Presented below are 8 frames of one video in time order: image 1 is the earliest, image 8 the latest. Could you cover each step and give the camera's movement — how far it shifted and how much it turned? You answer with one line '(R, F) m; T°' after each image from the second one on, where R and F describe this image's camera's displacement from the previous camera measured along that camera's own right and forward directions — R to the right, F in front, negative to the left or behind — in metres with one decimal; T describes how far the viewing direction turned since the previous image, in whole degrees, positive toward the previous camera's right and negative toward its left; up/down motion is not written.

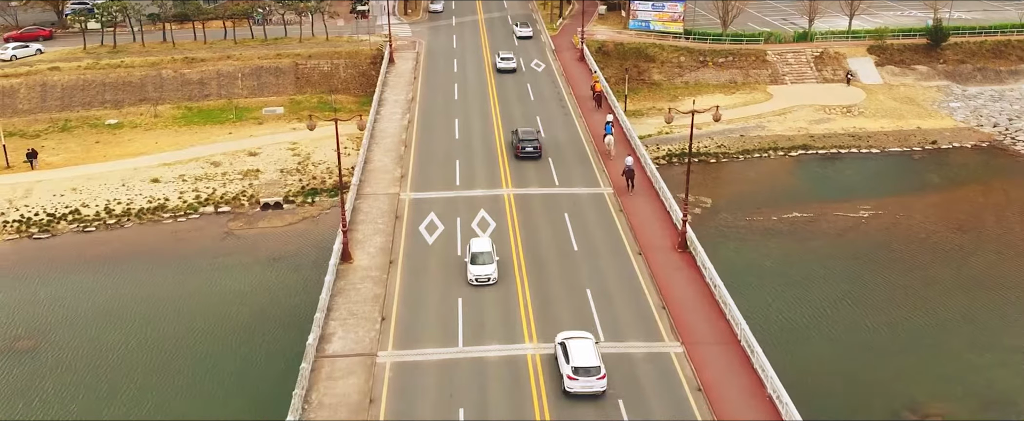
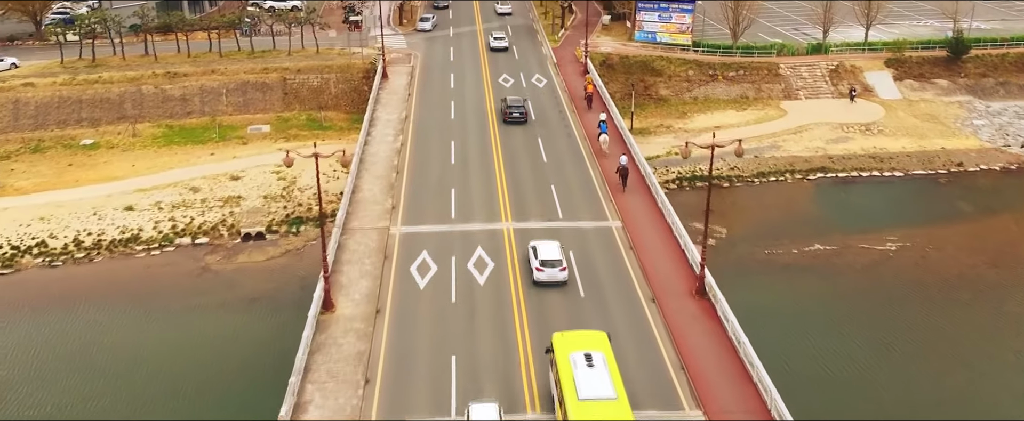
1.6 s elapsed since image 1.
(0.0, +3.3) m; 0°
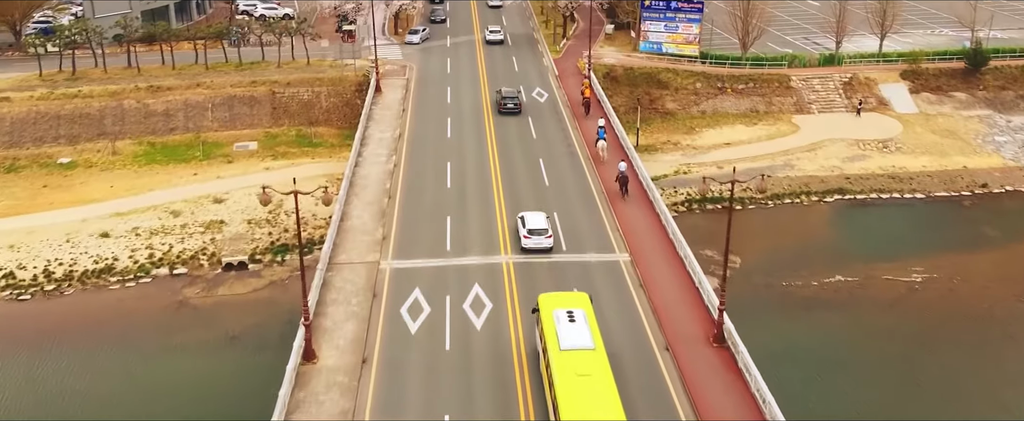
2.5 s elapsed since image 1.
(0.0, +2.7) m; 0°
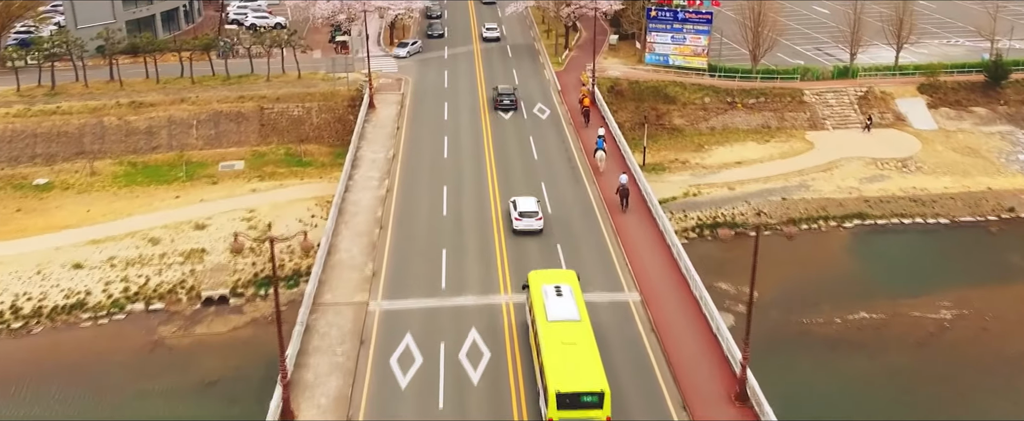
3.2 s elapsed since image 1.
(0.0, +2.7) m; 0°
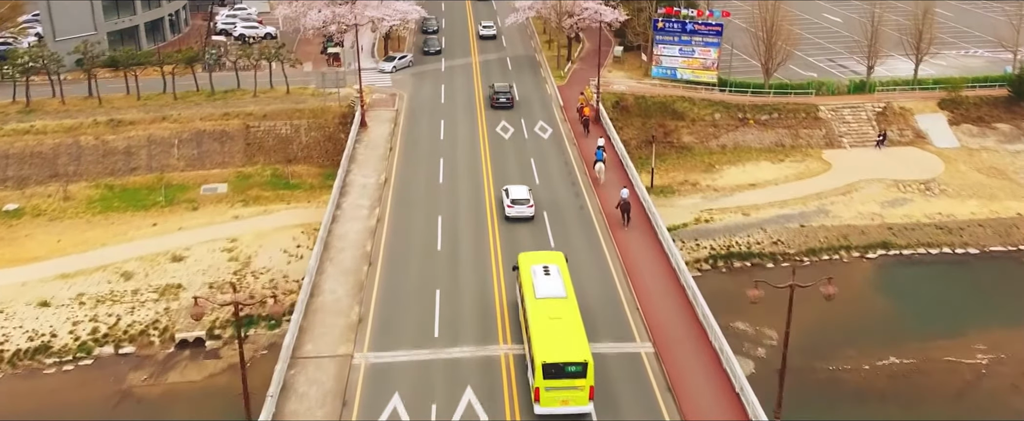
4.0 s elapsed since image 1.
(0.0, +2.9) m; 0°
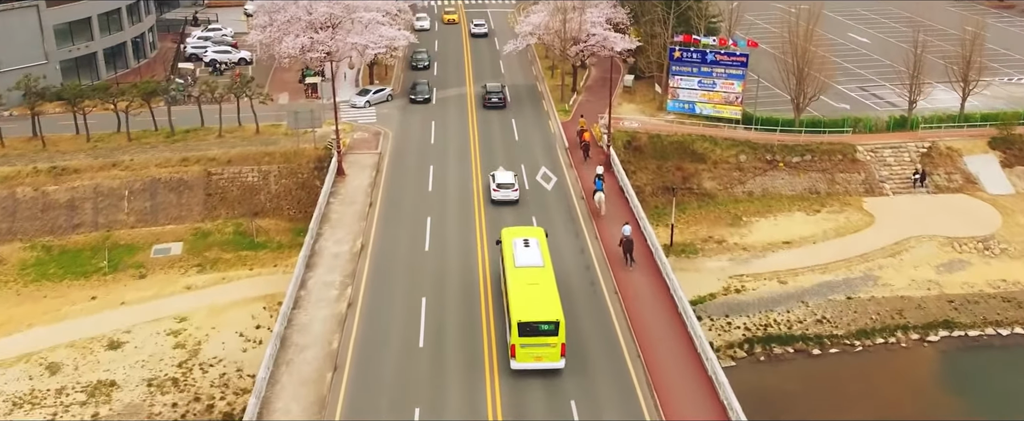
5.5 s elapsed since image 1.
(+0.1, +6.3) m; 0°
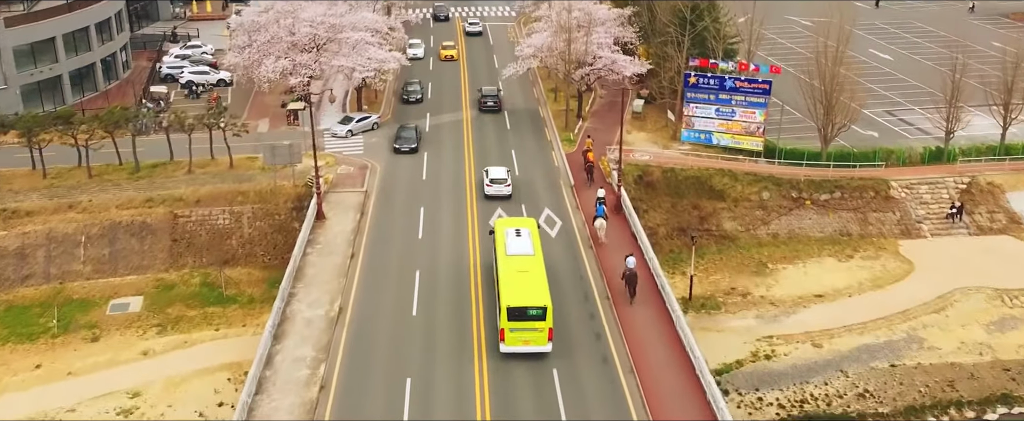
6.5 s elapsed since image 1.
(0.0, +4.4) m; 0°
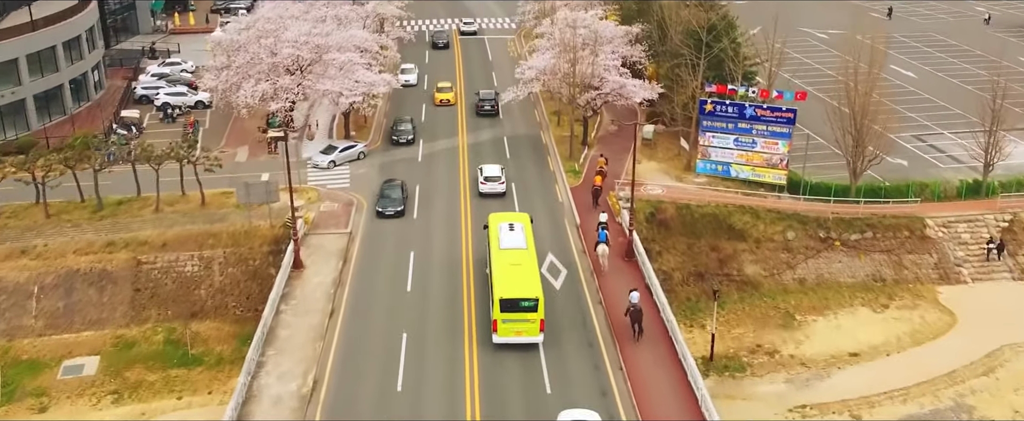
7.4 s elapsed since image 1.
(0.0, +3.9) m; 0°
